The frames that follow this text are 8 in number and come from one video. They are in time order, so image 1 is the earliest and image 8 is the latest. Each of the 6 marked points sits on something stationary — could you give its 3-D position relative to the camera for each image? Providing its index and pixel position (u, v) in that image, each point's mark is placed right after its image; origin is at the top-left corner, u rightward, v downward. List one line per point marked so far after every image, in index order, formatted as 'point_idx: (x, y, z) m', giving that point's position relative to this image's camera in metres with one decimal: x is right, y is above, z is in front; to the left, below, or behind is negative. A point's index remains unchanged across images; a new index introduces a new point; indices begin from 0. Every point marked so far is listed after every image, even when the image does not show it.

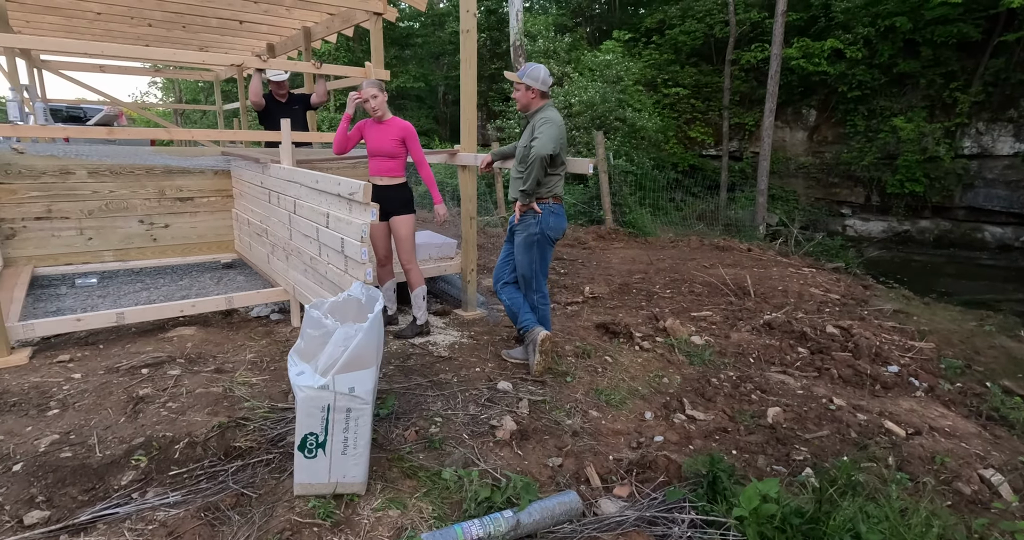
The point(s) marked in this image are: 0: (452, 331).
0: (-0.5, -0.5, +4.2) m
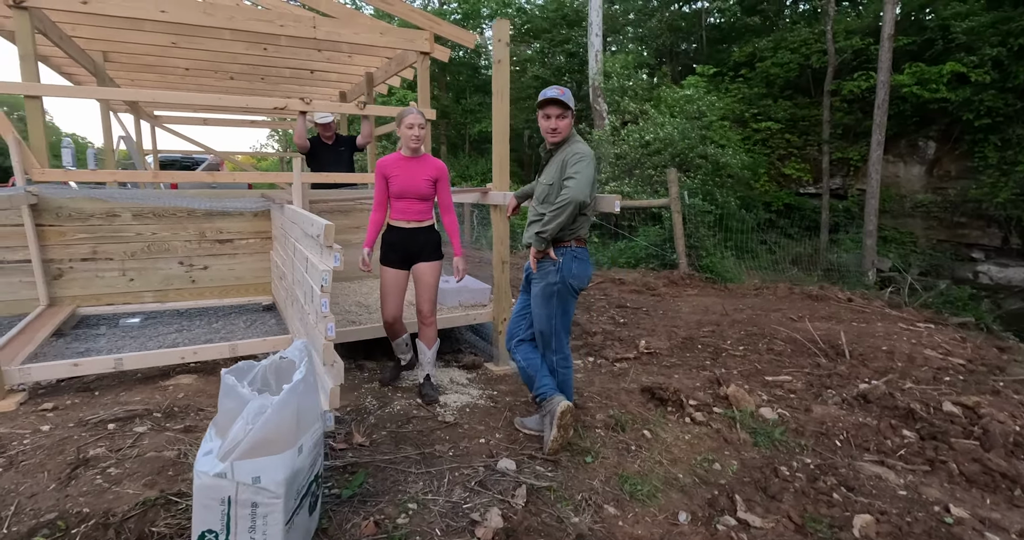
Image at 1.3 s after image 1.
0: (-0.3, -0.8, +3.7) m
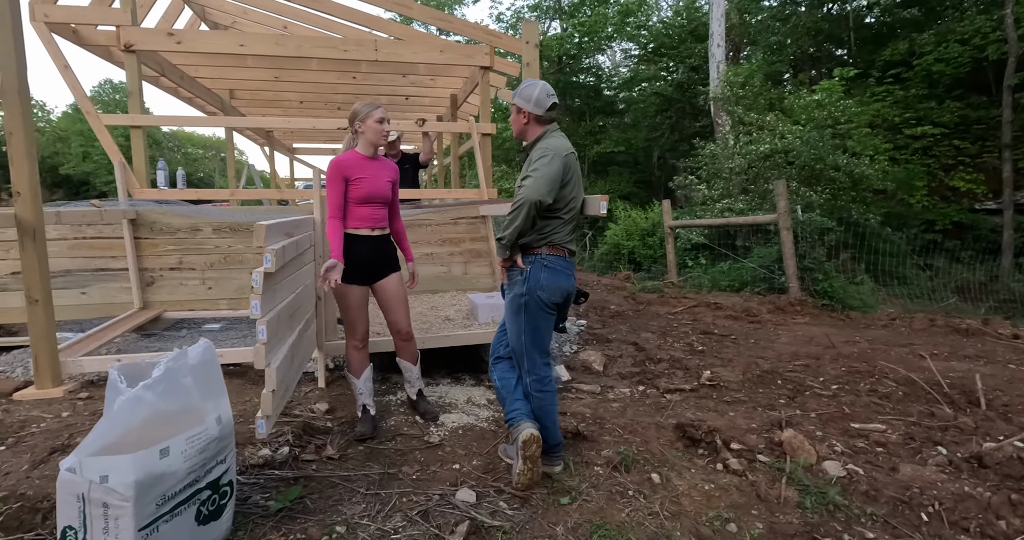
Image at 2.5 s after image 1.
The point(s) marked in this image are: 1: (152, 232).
0: (-0.2, -0.9, +3.4) m
1: (-3.1, +0.3, +4.8) m
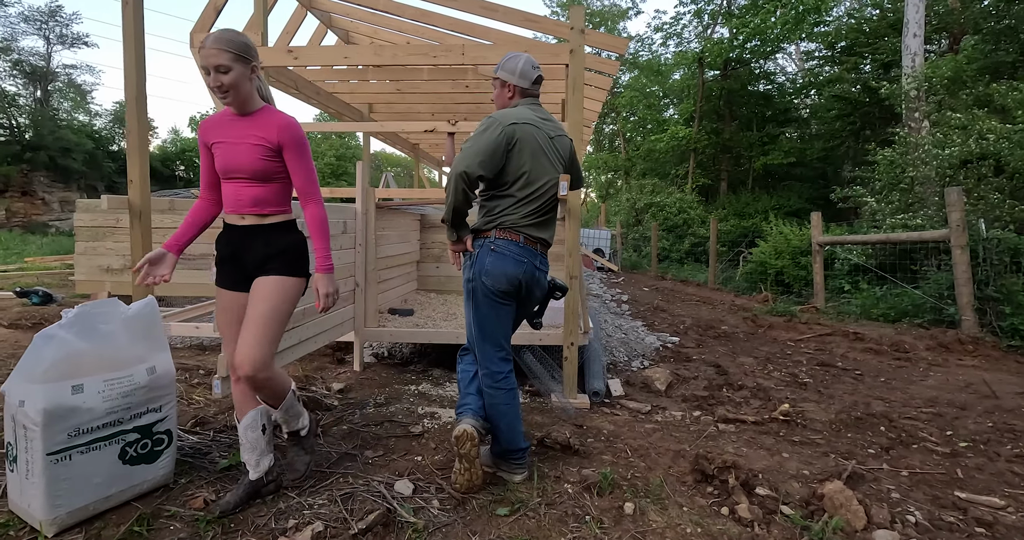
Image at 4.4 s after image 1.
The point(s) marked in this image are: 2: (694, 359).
0: (-0.1, -0.8, +3.3) m
1: (-2.4, +0.5, +5.5) m
2: (+1.6, -0.8, +4.9) m
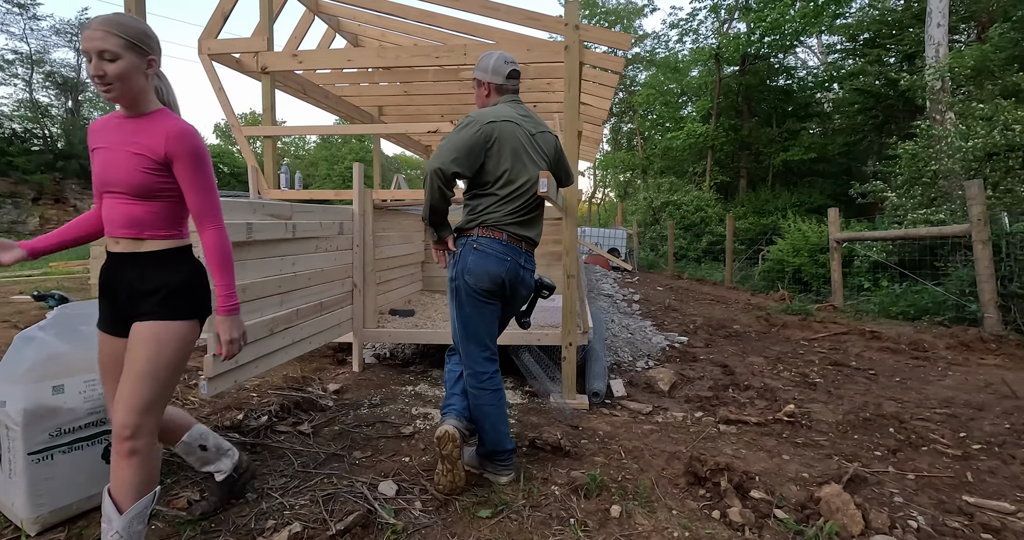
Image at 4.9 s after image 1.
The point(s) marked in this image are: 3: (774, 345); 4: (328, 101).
0: (-0.1, -0.8, +3.3) m
1: (-2.4, +0.4, +5.5) m
2: (+1.6, -0.8, +4.8) m
3: (+2.6, -0.8, +5.6) m
4: (-2.3, +2.1, +7.0) m
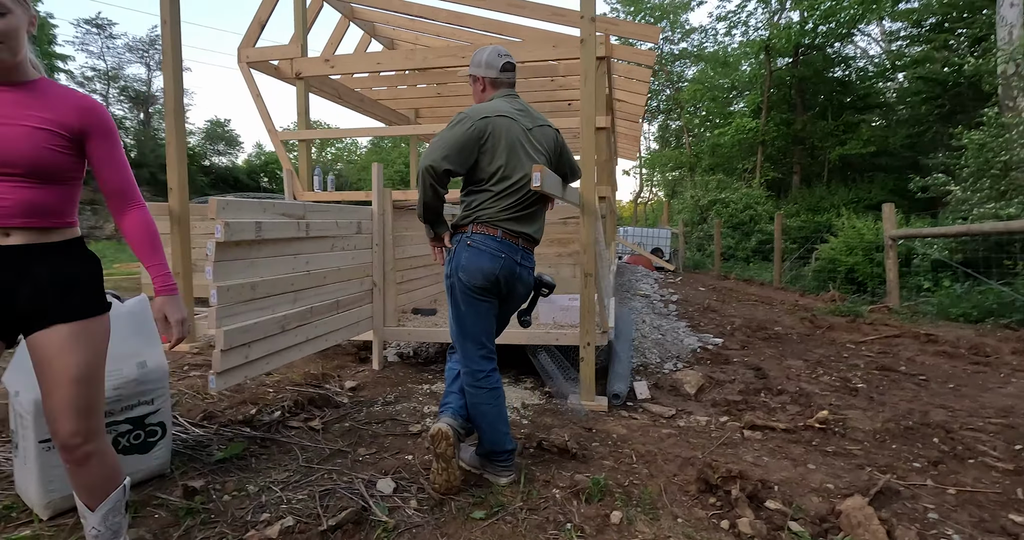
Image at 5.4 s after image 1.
0: (0.0, -0.8, +3.2) m
1: (-2.1, +0.4, +5.7) m
2: (+1.8, -0.8, +4.6) m
3: (+2.9, -0.7, +5.3) m
4: (-1.9, +2.1, +7.1) m
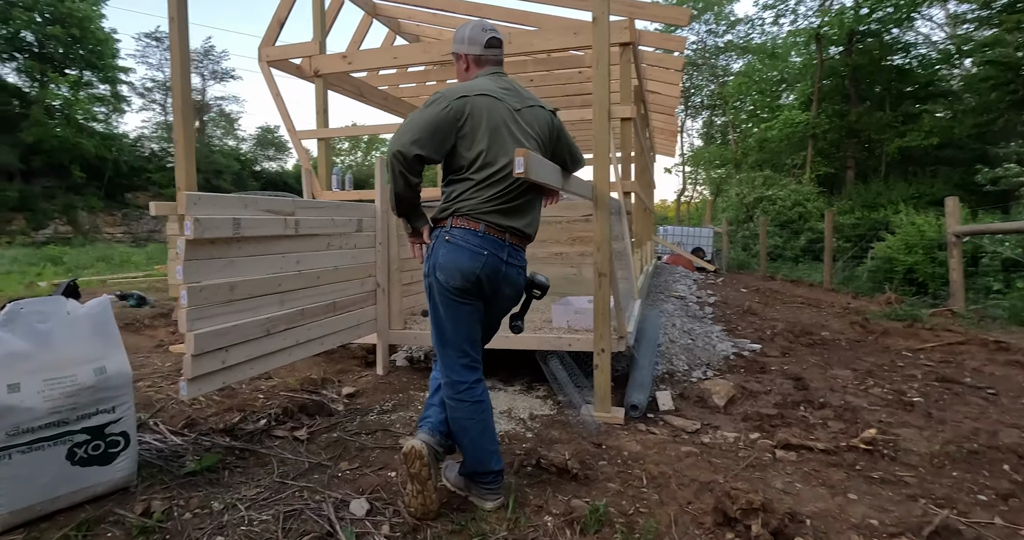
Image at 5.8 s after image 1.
0: (0.0, -0.8, +3.0) m
1: (-1.9, +0.4, +5.6) m
2: (+2.0, -0.8, +4.2) m
3: (+3.1, -0.7, +4.8) m
4: (-1.6, +2.1, +7.0) m
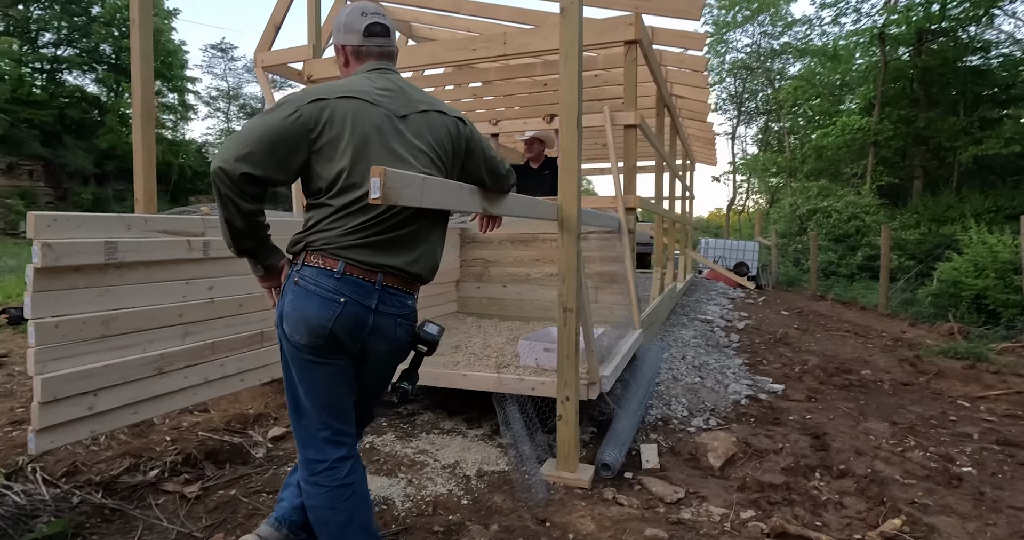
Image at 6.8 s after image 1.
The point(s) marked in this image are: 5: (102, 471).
0: (-0.3, -1.0, +2.5) m
1: (-1.9, +0.3, +5.3) m
2: (+1.8, -1.0, +3.6) m
3: (+2.9, -1.0, +4.0) m
4: (-1.4, +2.0, +6.7) m
5: (-1.7, -0.8, +2.3) m
